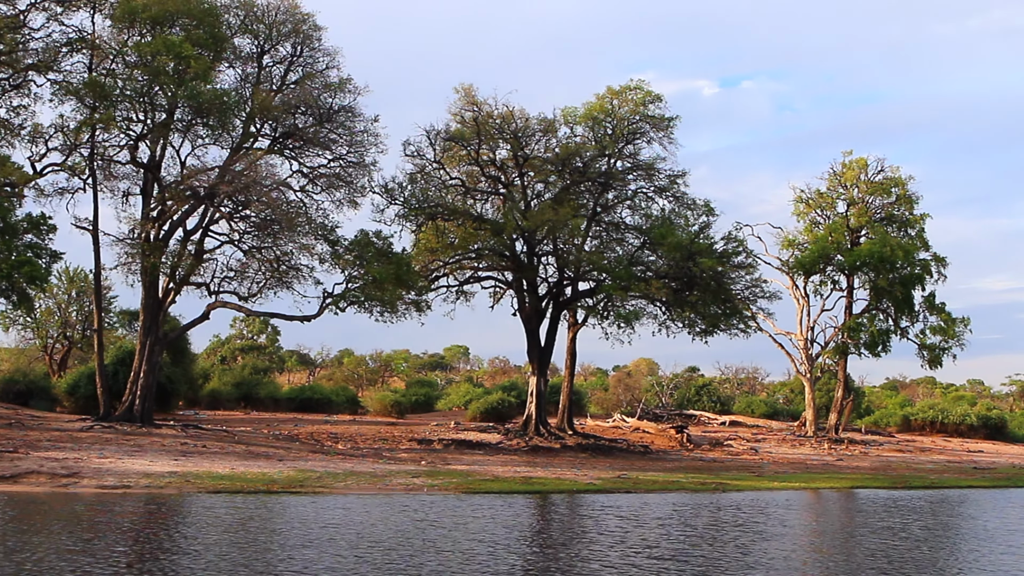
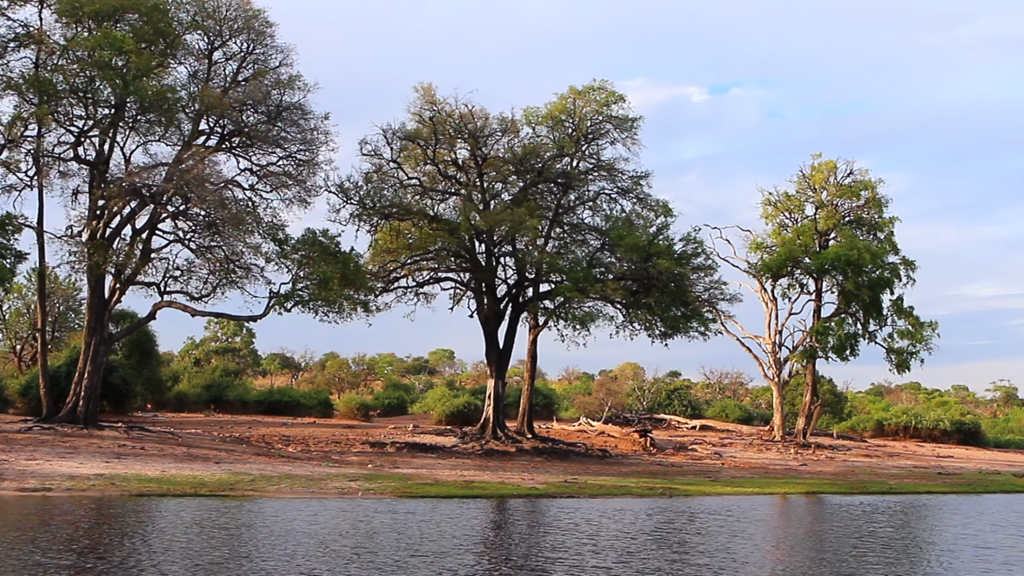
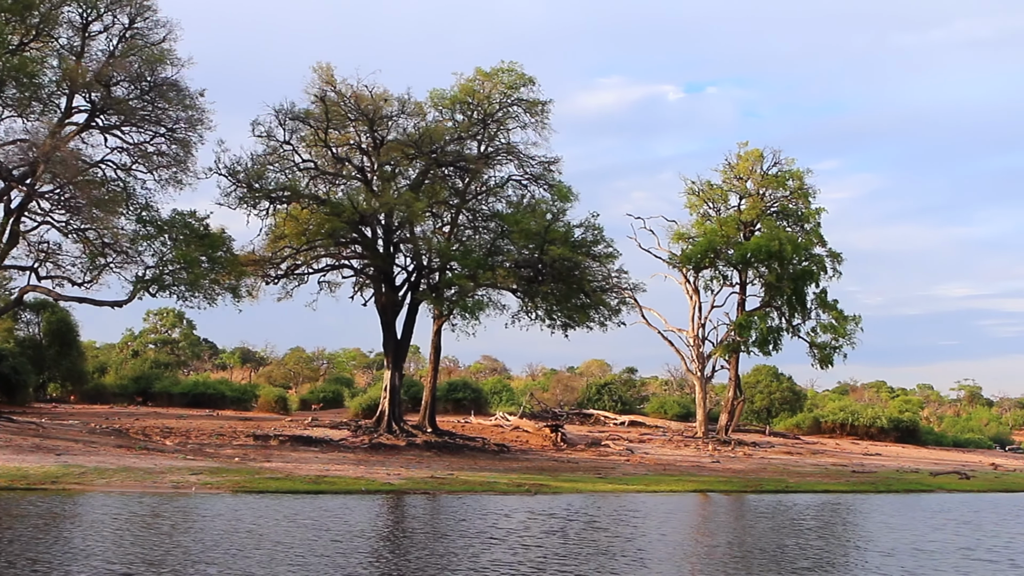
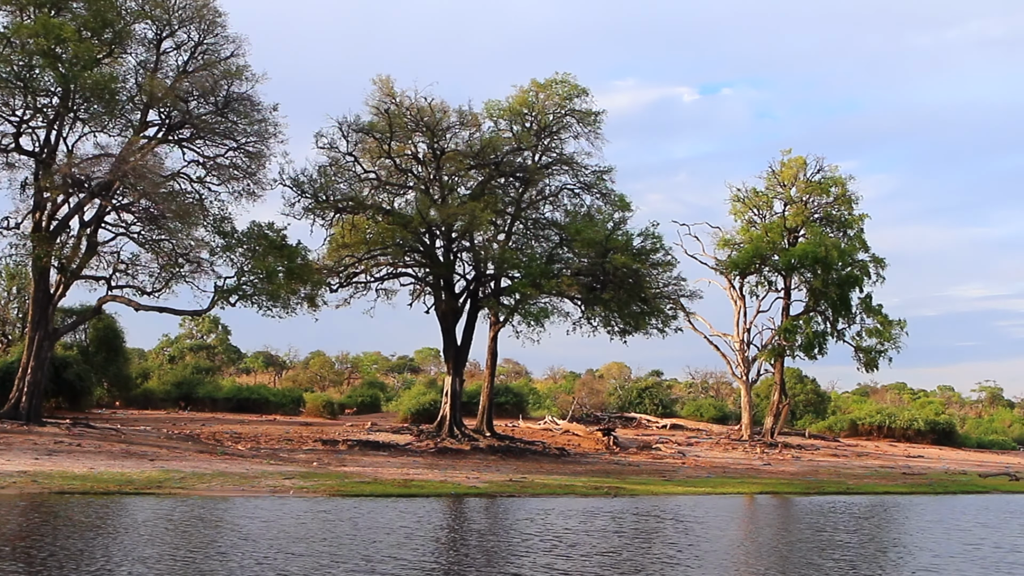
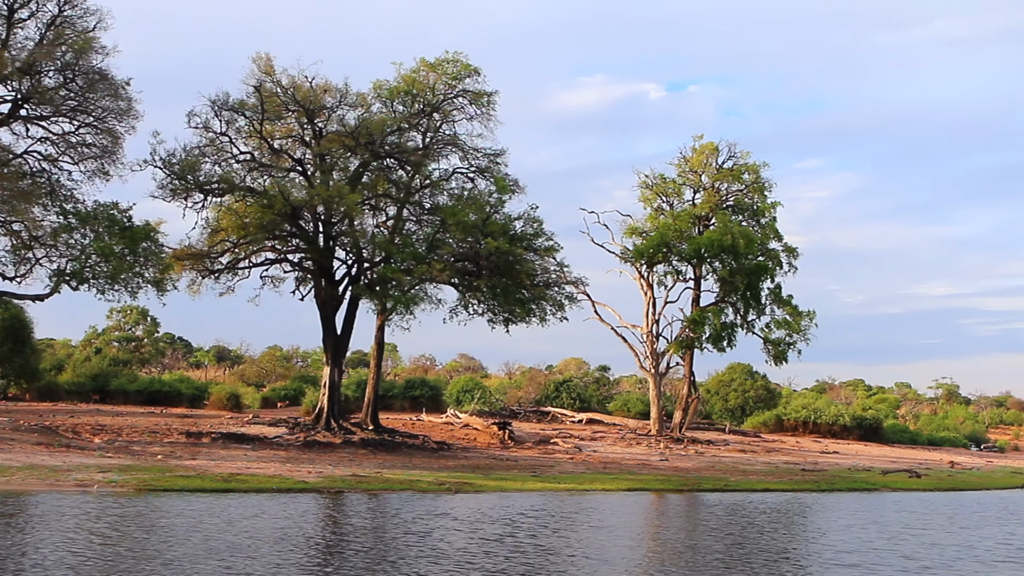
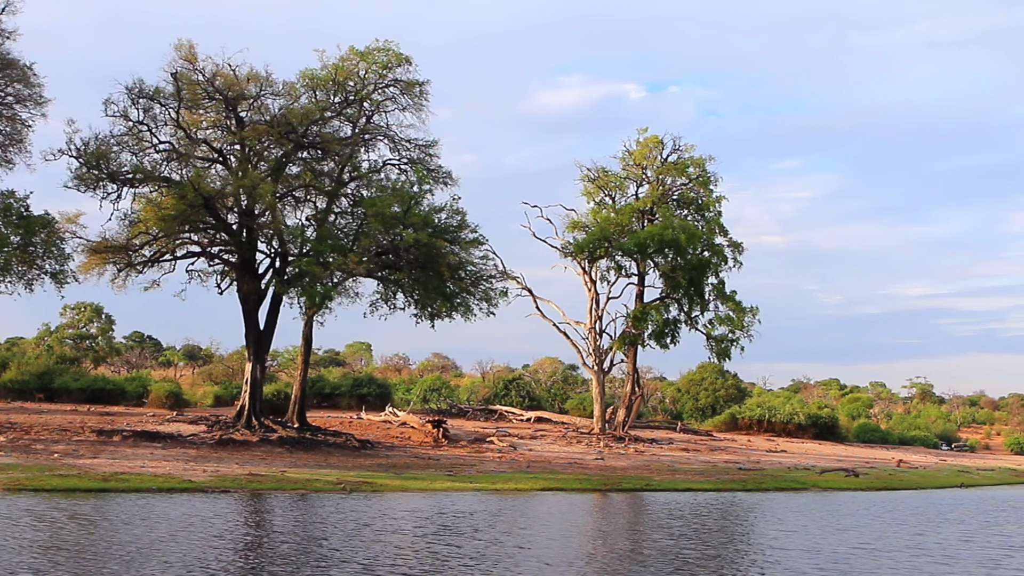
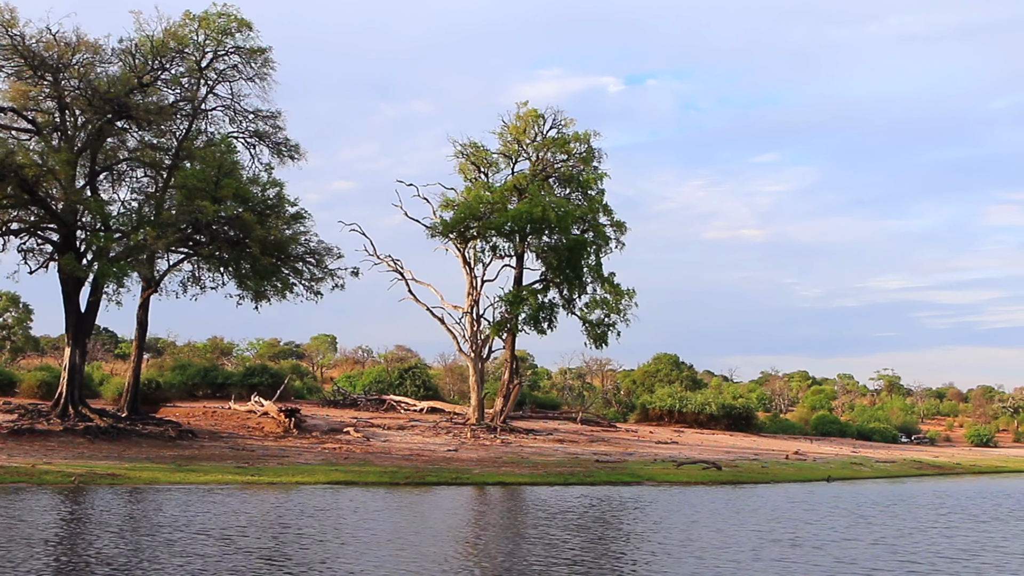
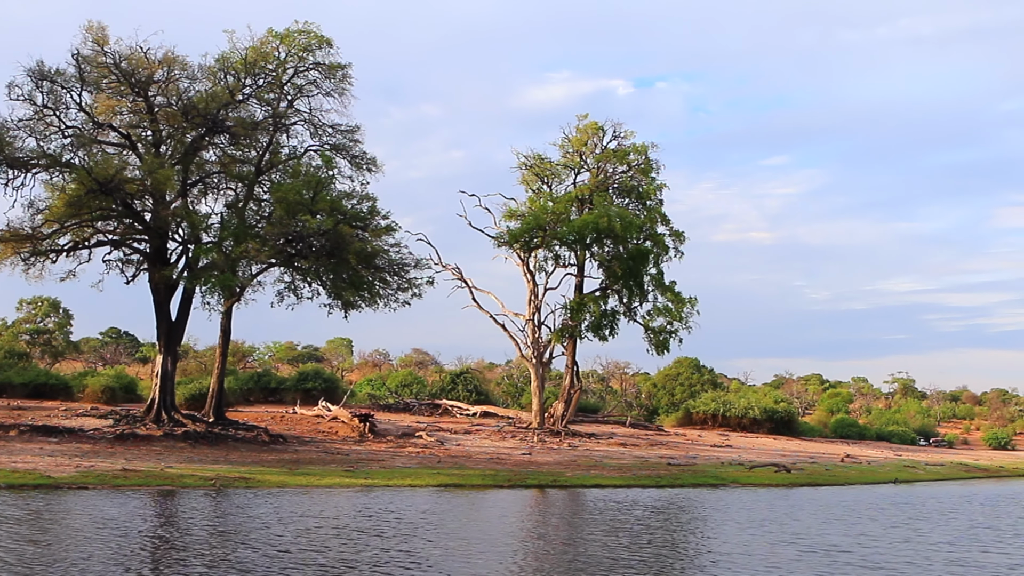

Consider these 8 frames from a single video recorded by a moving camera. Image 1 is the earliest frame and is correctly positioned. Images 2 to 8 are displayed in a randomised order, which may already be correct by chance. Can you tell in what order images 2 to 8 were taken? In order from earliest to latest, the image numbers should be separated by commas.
2, 4, 3, 5, 6, 8, 7
